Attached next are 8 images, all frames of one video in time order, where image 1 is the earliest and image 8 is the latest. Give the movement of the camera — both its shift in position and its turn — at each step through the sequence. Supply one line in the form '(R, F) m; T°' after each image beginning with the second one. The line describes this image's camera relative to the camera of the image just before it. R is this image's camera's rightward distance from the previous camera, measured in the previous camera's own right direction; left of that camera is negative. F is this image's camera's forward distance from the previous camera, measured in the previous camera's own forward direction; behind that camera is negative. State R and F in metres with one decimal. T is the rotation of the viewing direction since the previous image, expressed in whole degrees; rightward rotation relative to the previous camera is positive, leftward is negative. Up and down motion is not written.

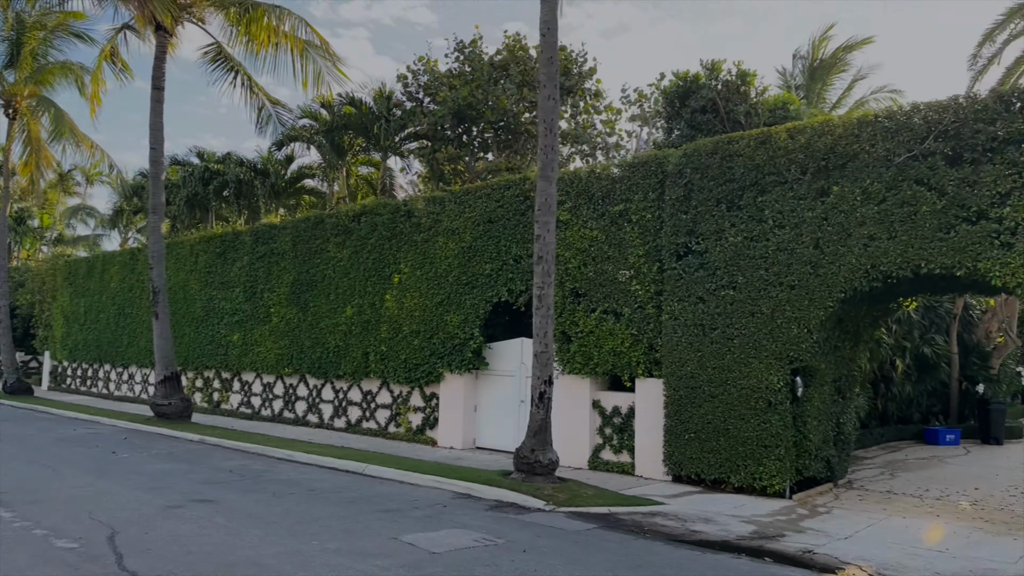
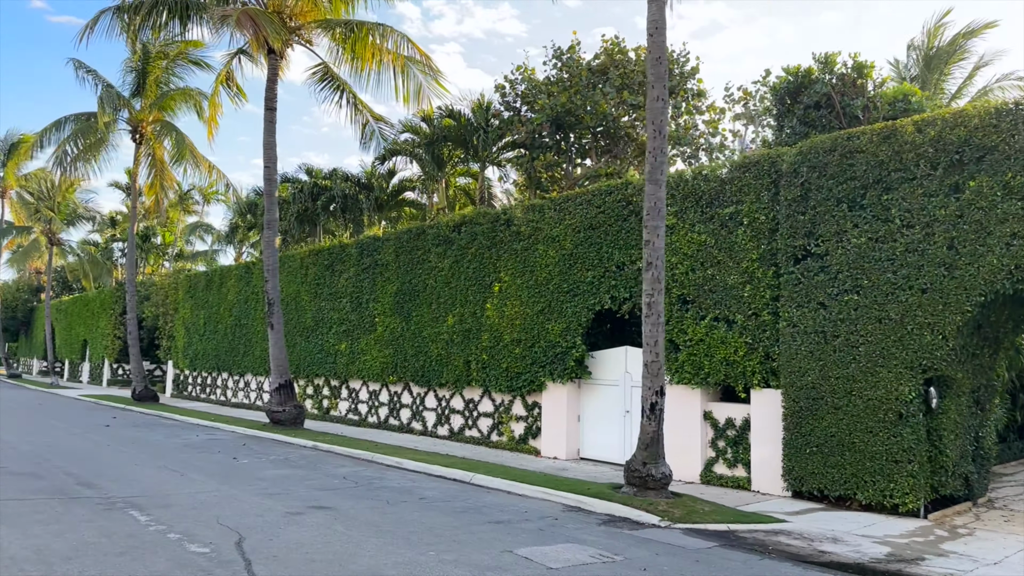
(-0.2, +0.1) m; -7°
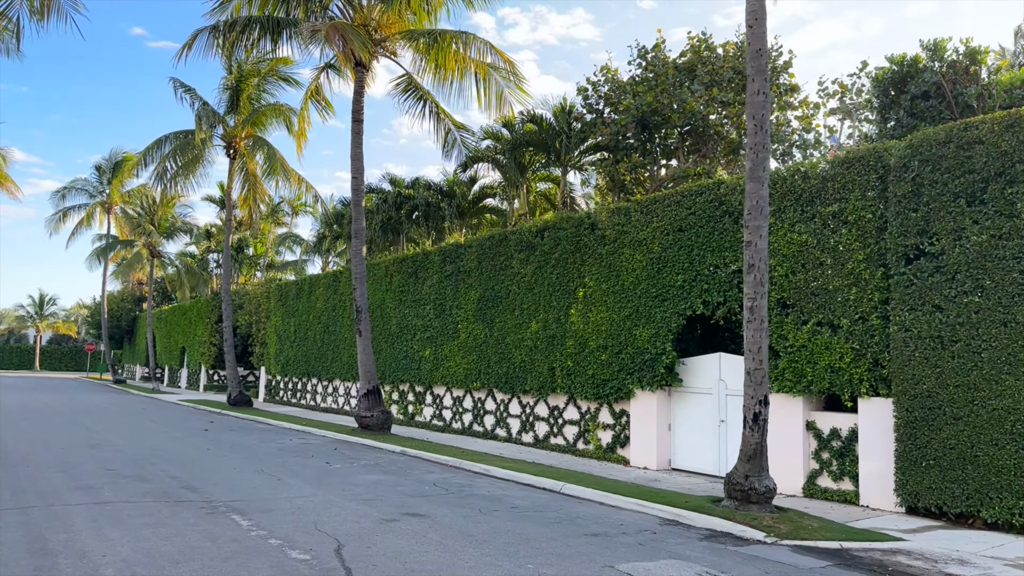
(-0.2, +0.2) m; -6°
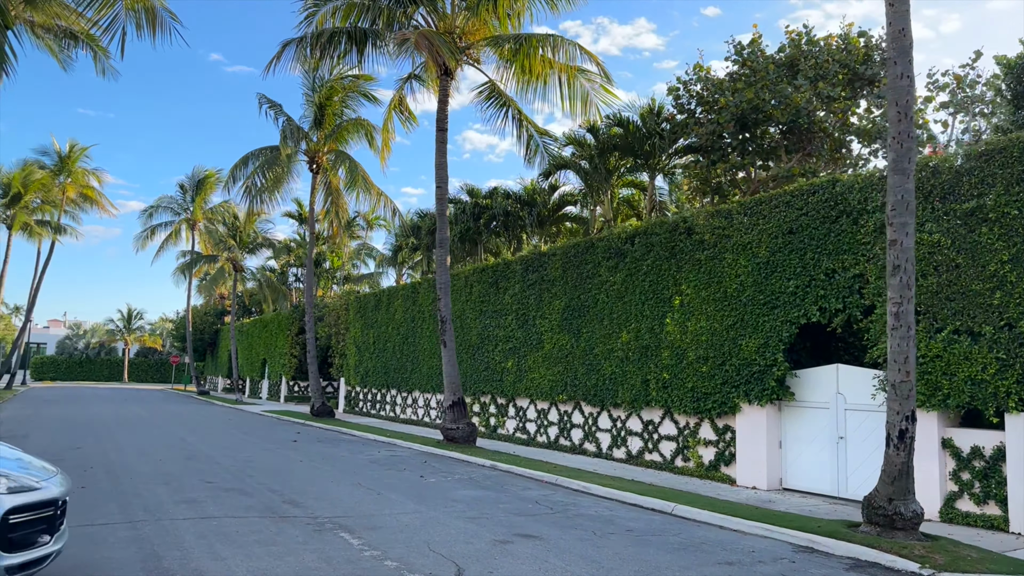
(-0.5, +0.5) m; -5°
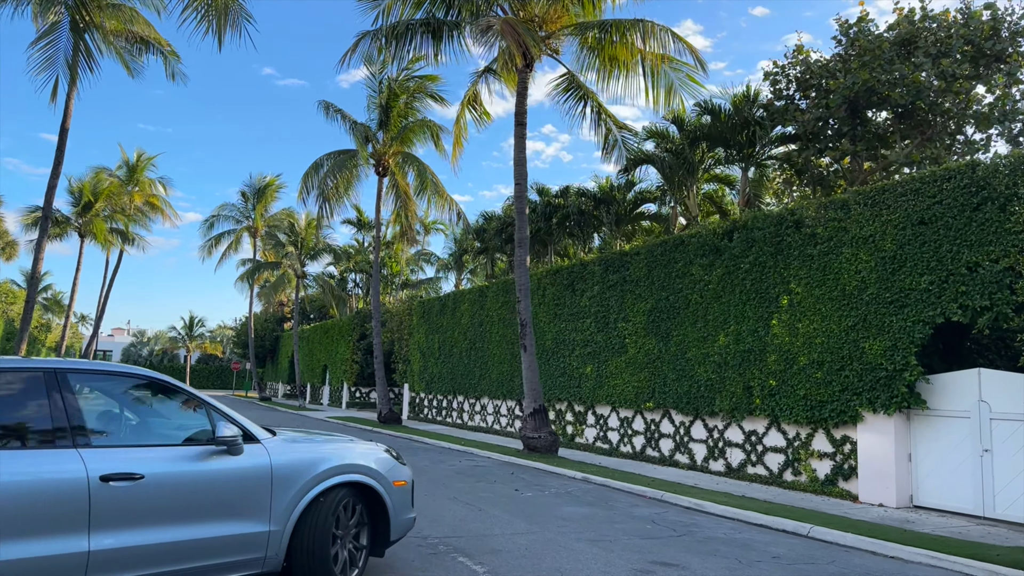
(-0.8, +0.8) m; -4°
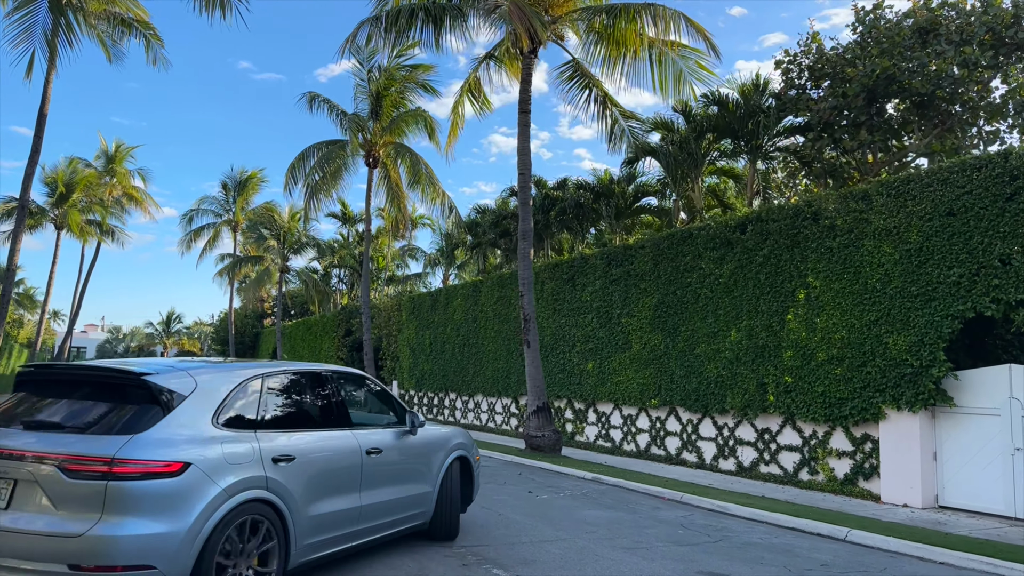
(-0.5, +0.5) m; +2°
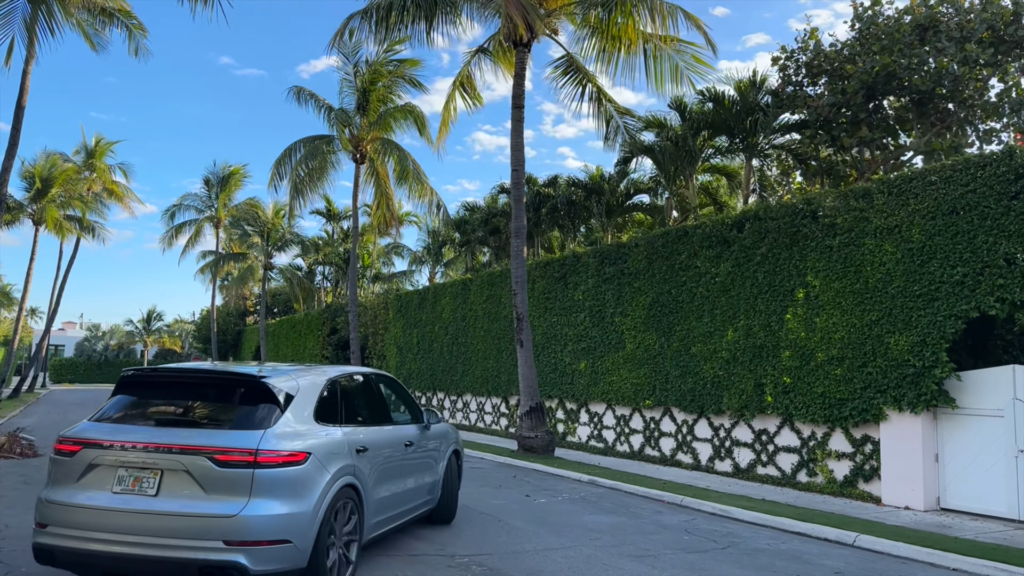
(-0.2, +0.3) m; +1°
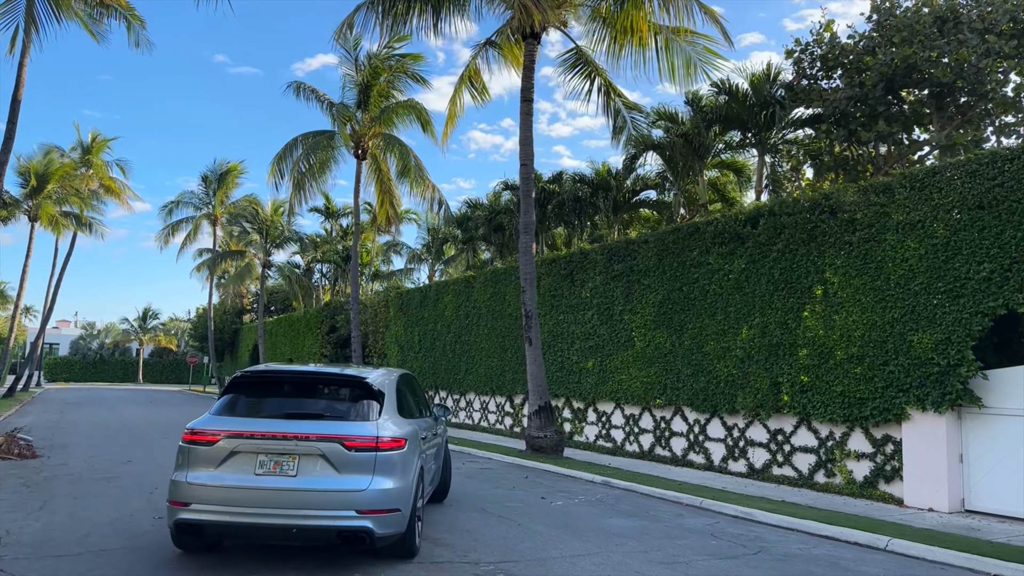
(-0.3, +0.3) m; 0°
